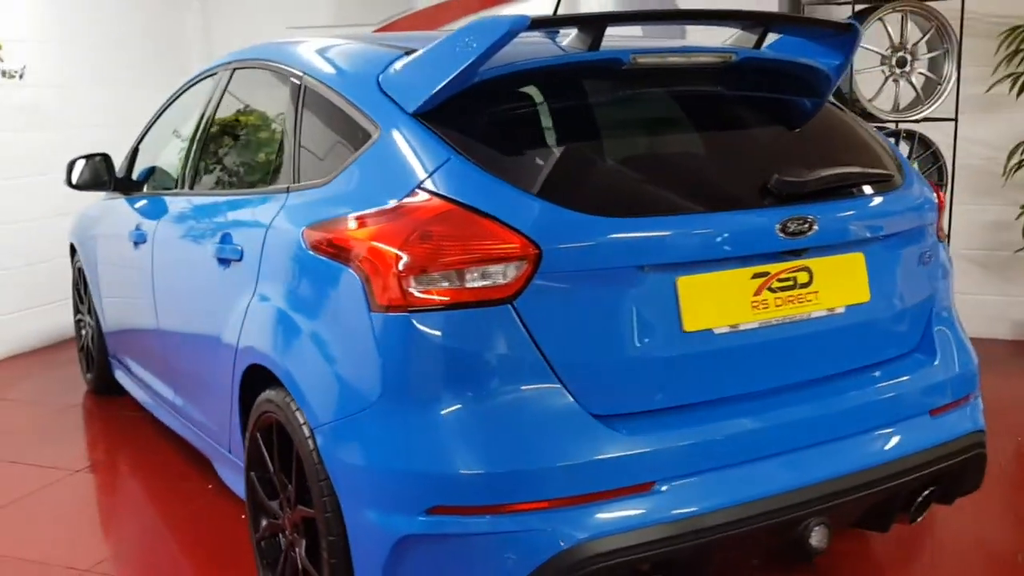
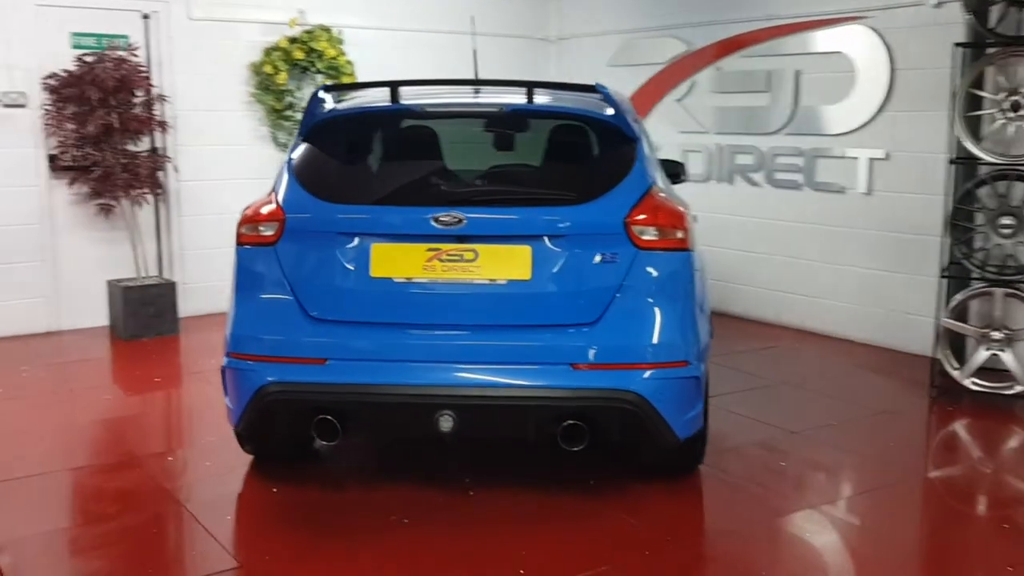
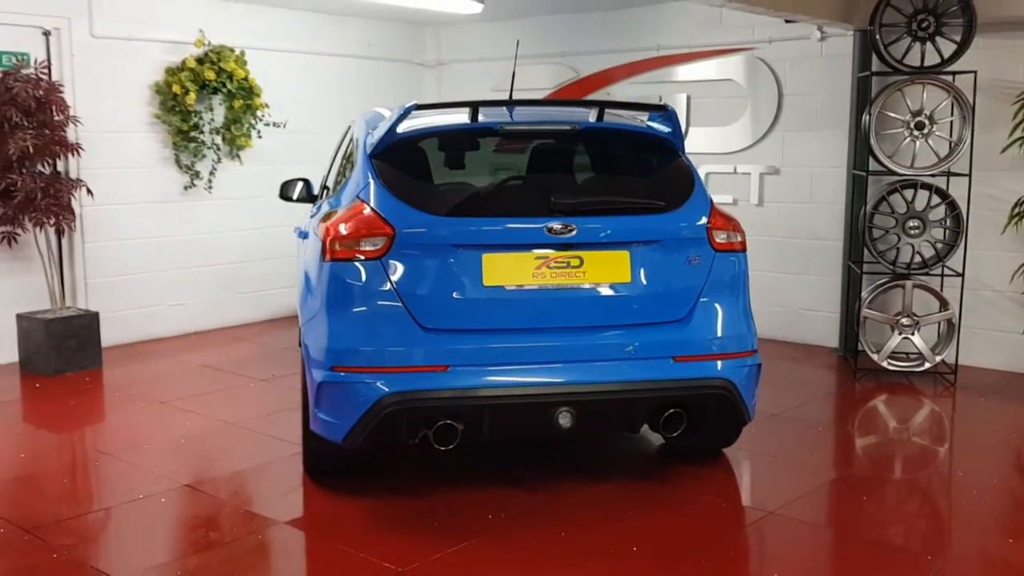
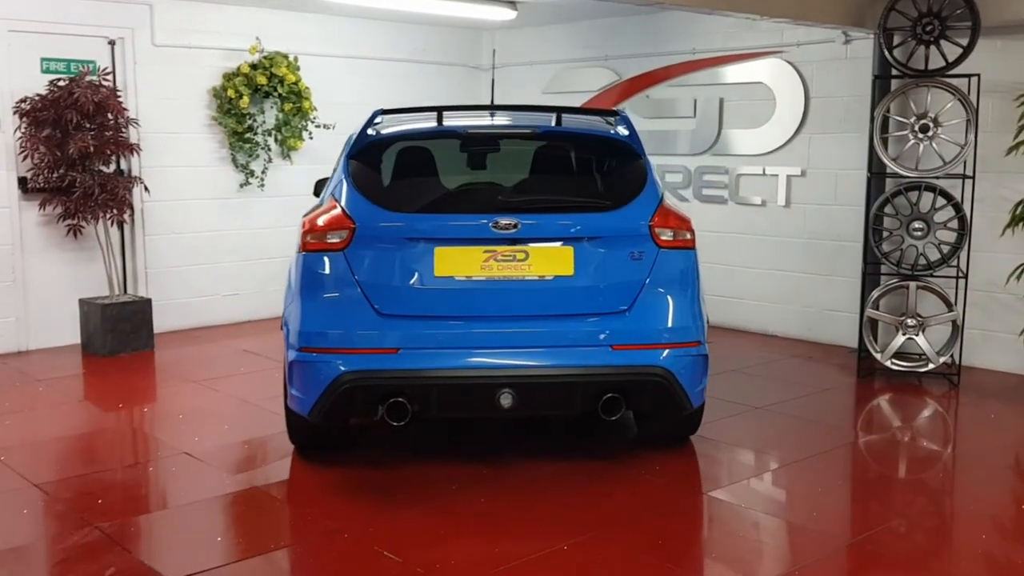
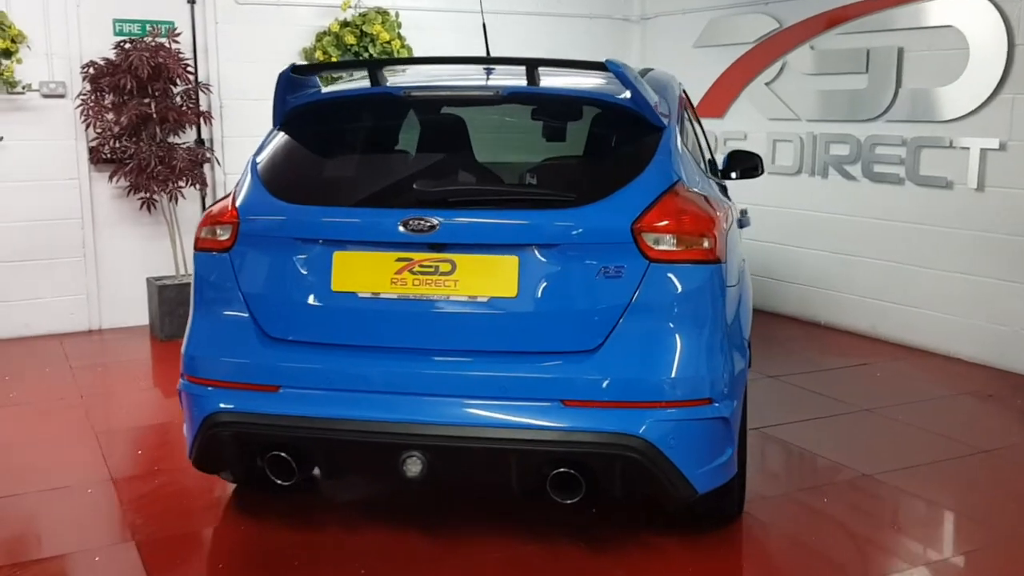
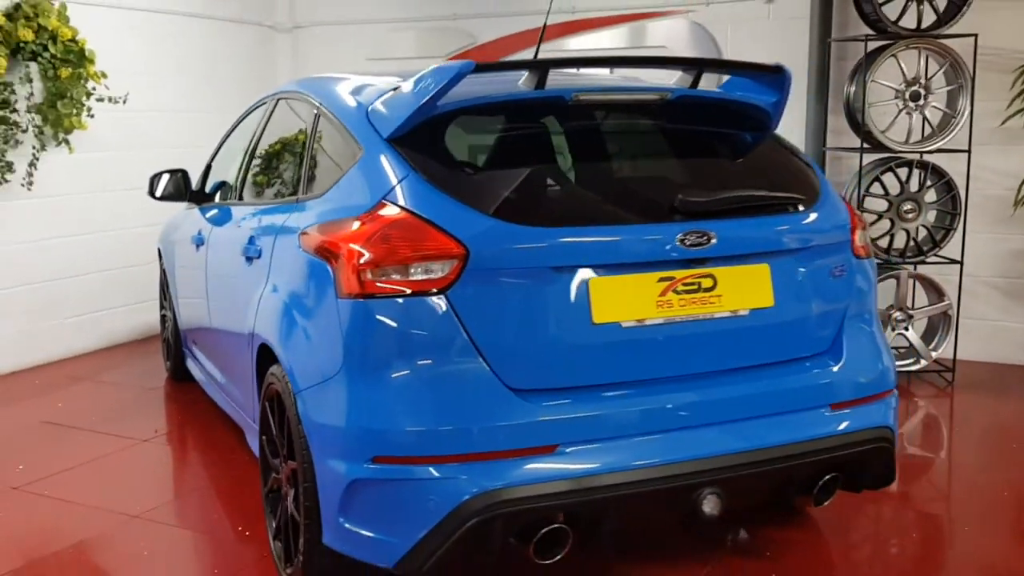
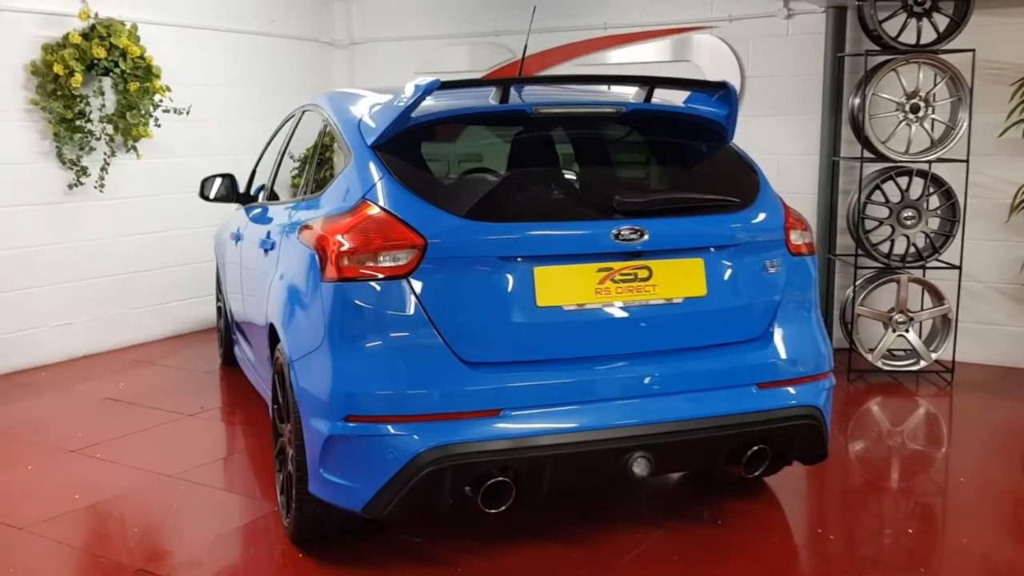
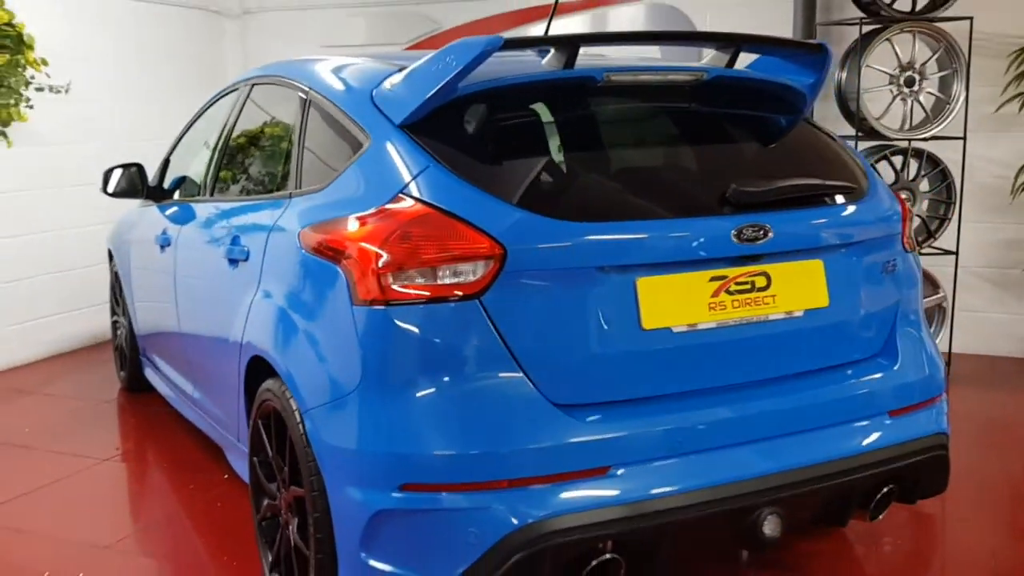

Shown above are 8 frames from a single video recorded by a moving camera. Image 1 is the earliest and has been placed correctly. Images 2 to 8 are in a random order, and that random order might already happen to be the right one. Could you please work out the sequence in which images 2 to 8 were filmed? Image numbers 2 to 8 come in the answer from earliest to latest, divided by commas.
8, 6, 7, 3, 4, 2, 5
